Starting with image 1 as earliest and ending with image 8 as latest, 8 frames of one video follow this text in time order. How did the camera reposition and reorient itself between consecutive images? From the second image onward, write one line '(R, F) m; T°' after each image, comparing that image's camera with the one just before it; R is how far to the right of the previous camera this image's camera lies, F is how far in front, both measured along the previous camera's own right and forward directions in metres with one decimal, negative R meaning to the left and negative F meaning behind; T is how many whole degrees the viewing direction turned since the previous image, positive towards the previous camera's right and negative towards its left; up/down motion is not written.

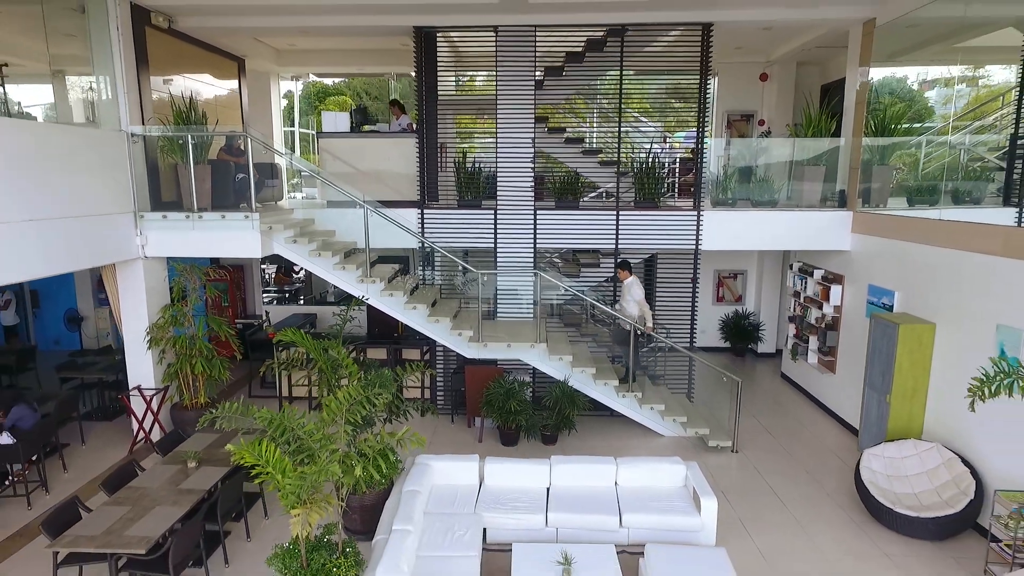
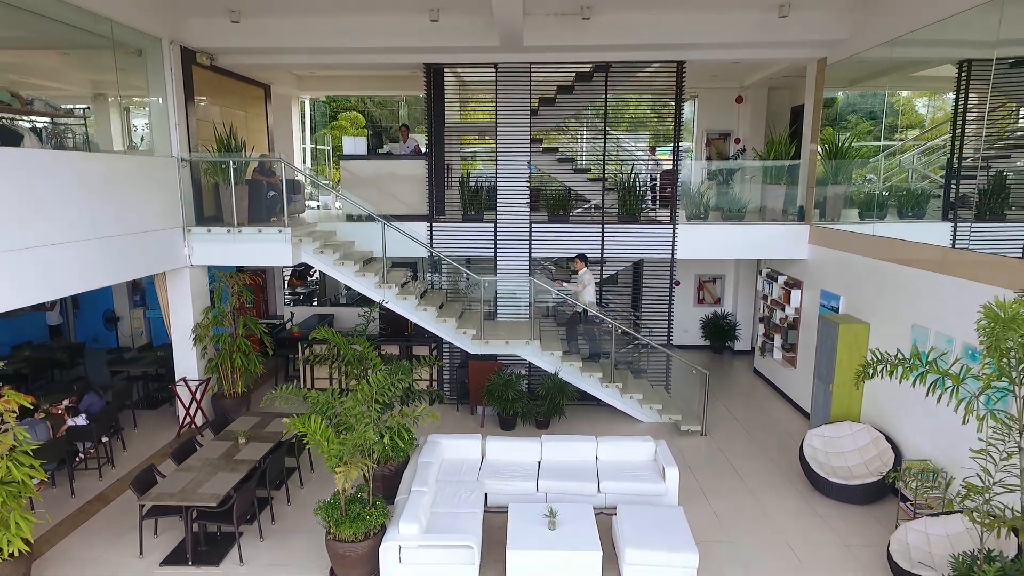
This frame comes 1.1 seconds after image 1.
(0.0, -1.1) m; 0°
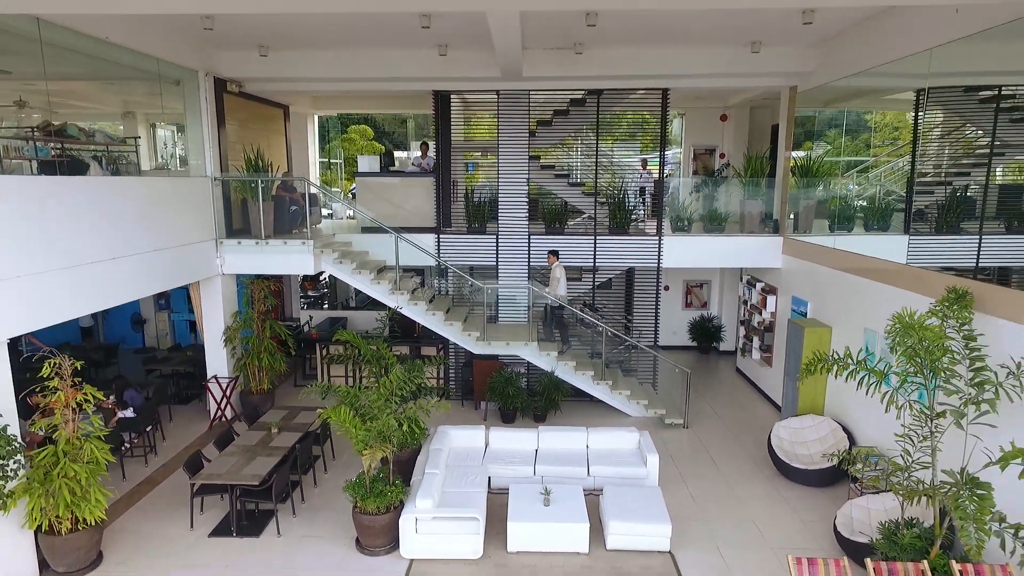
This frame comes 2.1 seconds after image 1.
(0.0, -0.9) m; 0°
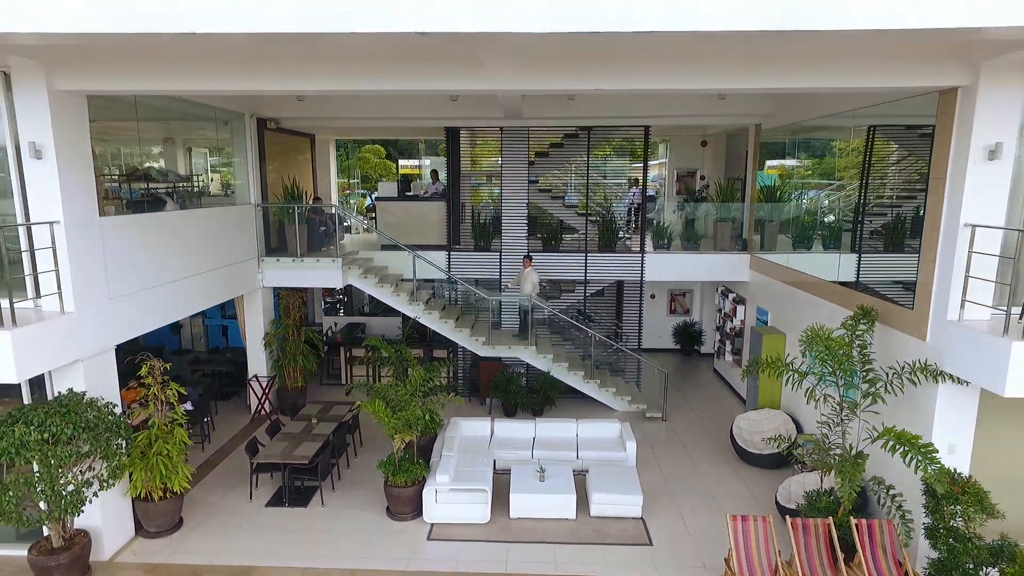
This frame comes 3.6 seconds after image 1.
(0.0, -1.5) m; 0°
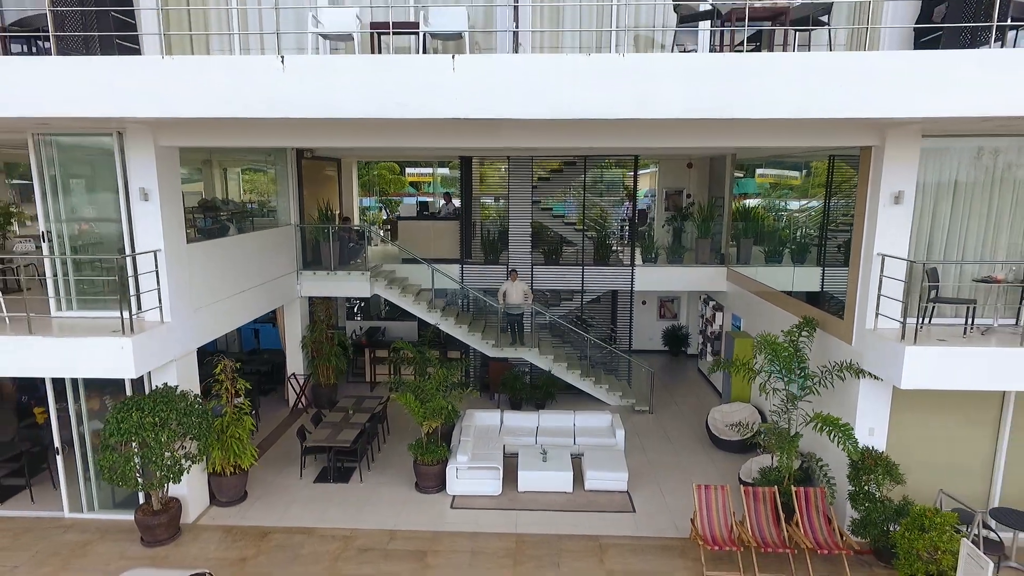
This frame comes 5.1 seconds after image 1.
(-0.1, -1.6) m; 0°
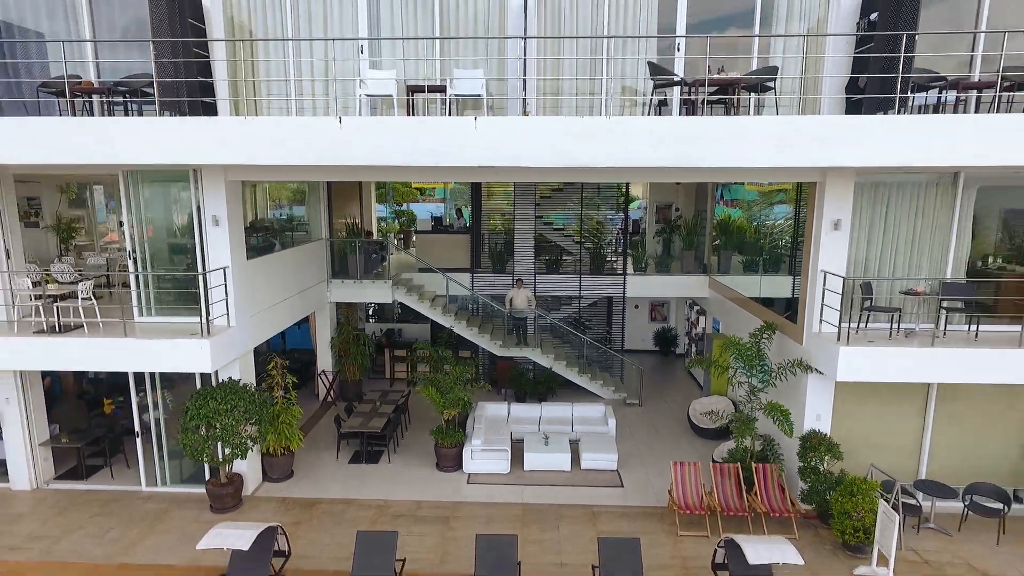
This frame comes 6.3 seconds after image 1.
(-0.1, -1.6) m; 0°
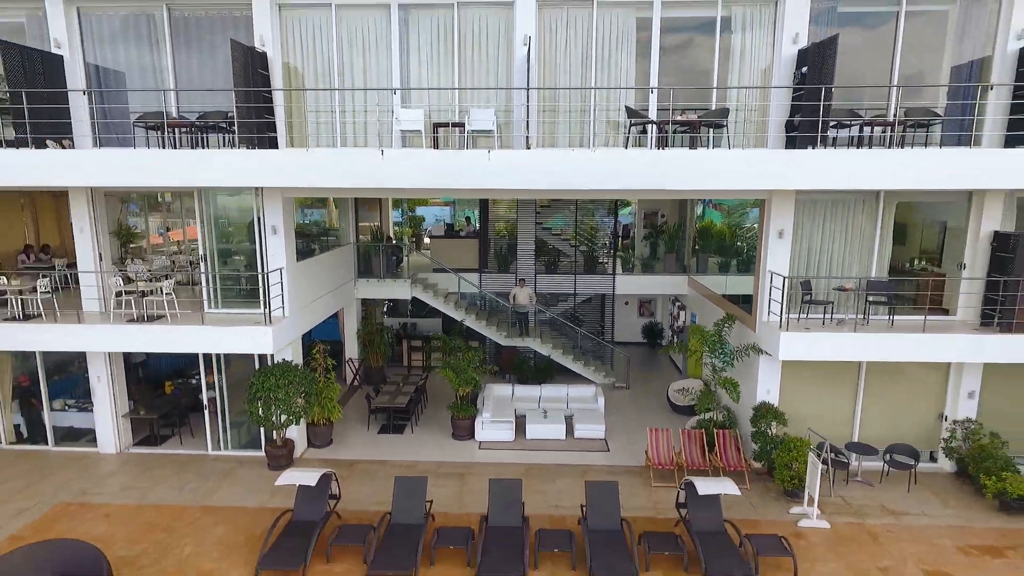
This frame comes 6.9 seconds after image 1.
(-0.1, -2.1) m; 0°
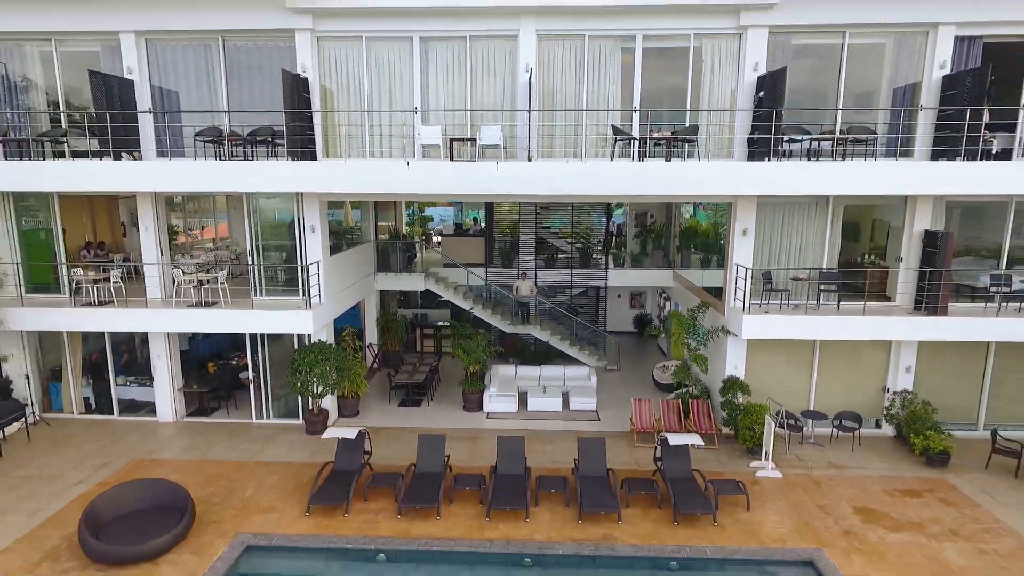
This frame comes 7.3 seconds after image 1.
(-0.1, -1.9) m; 0°
